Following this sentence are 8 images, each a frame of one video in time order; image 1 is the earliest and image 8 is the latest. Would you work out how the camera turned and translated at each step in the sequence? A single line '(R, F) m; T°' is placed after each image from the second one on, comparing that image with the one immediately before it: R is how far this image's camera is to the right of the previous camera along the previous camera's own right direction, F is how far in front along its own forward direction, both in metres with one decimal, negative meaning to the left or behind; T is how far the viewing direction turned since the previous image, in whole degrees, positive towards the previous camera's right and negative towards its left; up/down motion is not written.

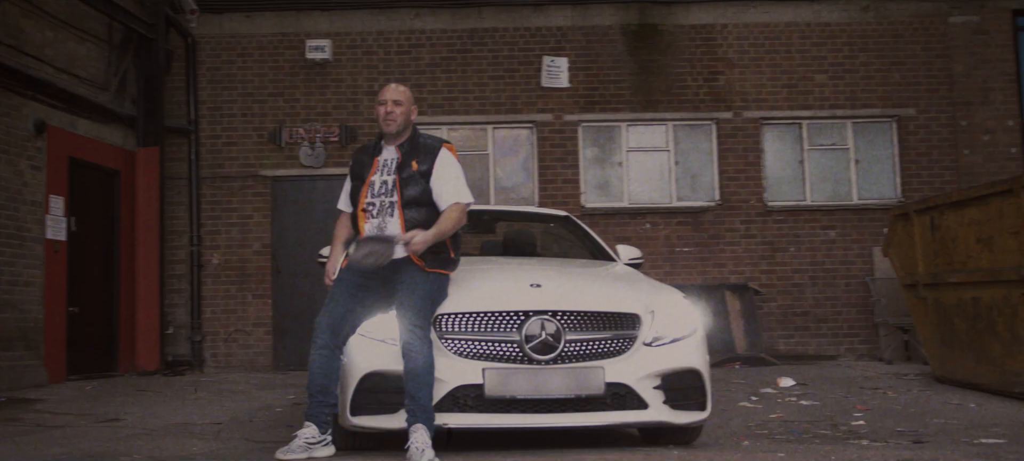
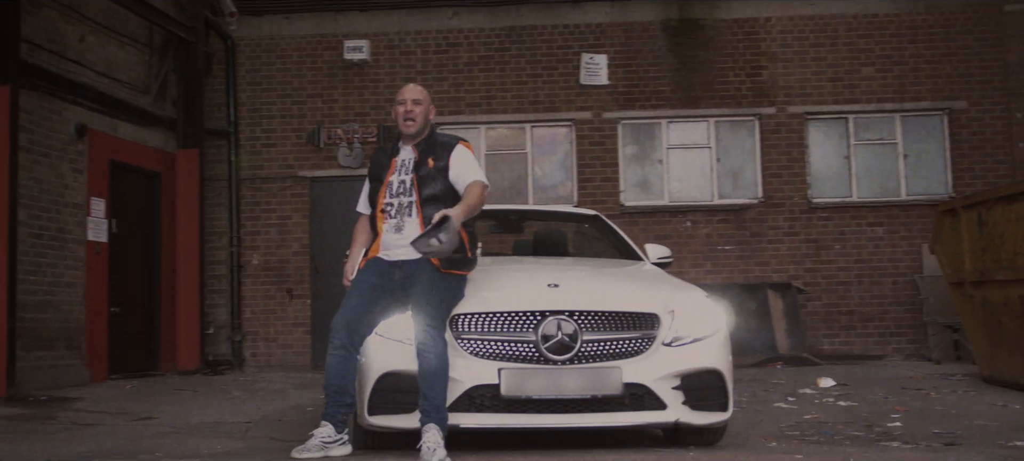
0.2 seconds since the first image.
(+0.2, +0.1) m; -3°
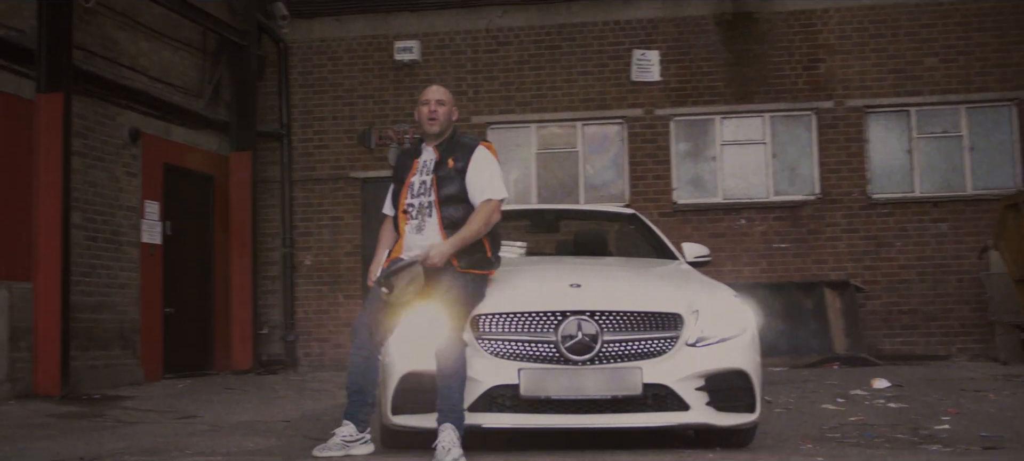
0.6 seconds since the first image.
(+0.3, +0.1) m; -4°
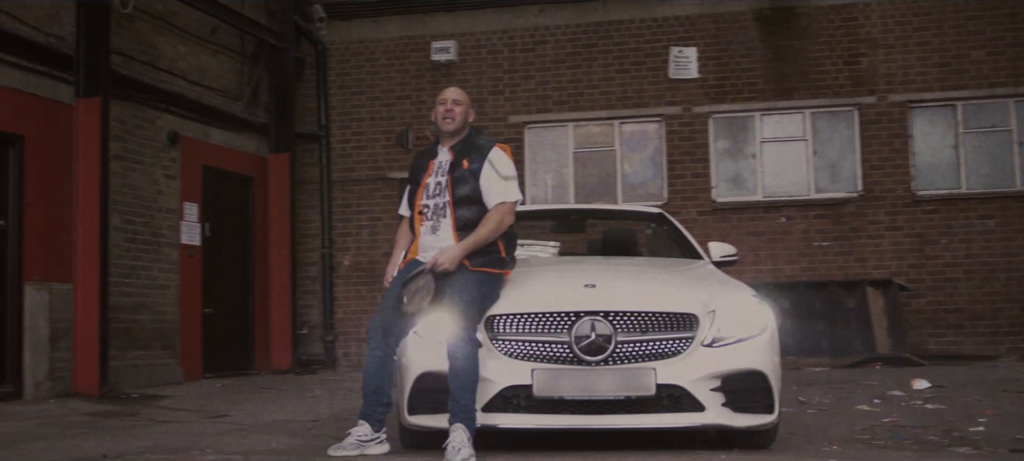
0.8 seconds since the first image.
(+0.2, 0.0) m; -3°
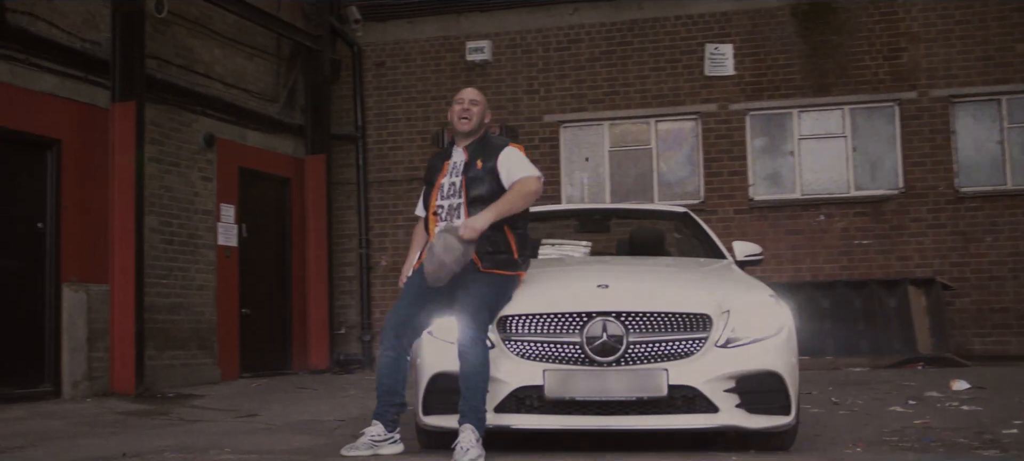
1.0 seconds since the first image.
(+0.2, 0.0) m; -3°
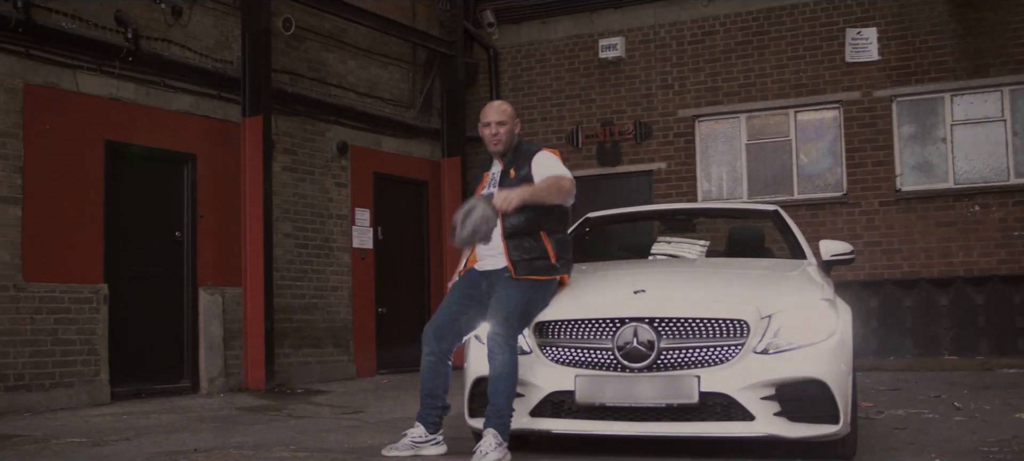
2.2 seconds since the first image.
(+1.0, +0.1) m; -11°
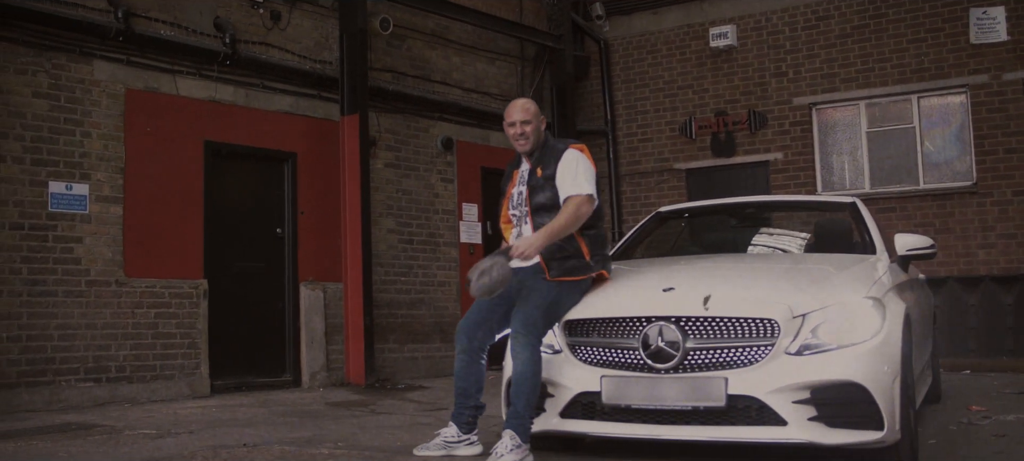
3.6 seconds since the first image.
(+0.8, +0.2) m; -9°
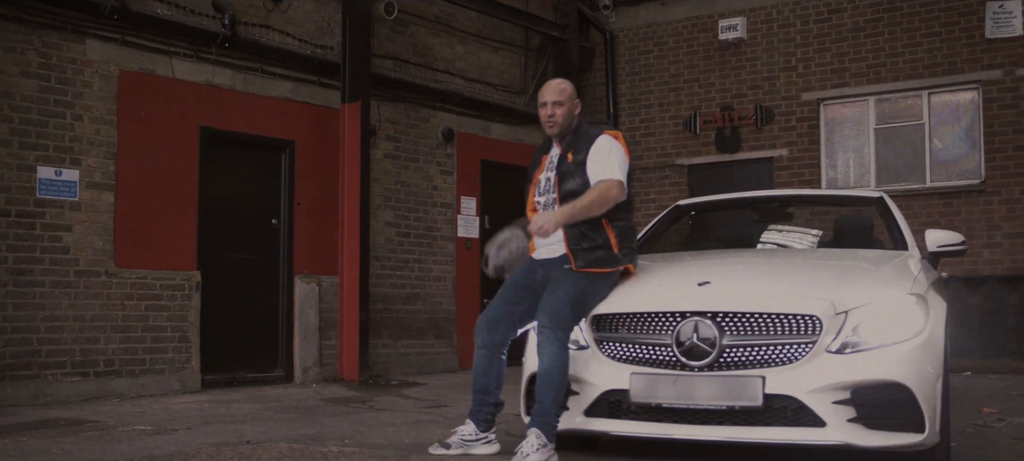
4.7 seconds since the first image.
(-0.2, +0.3) m; +1°
